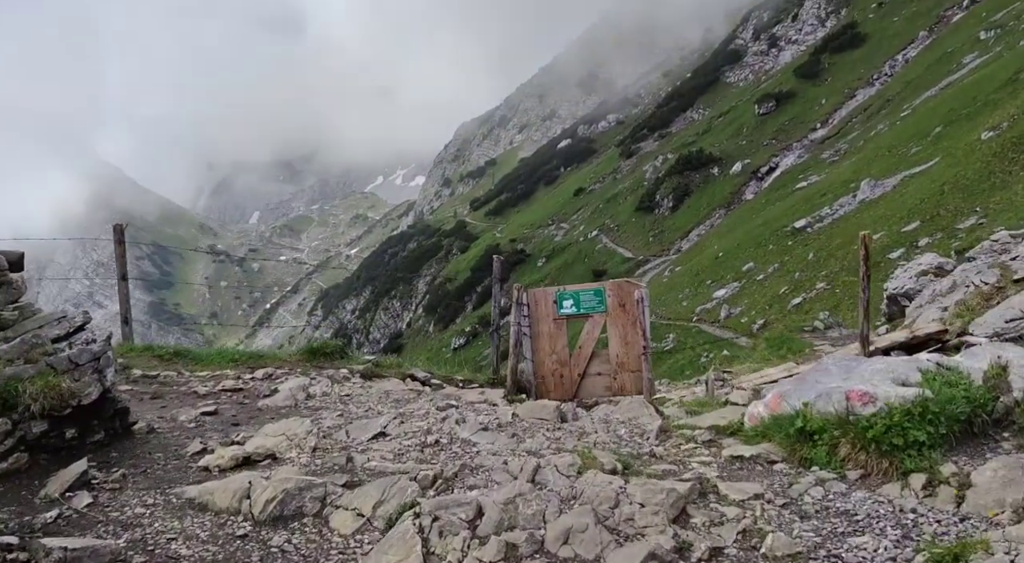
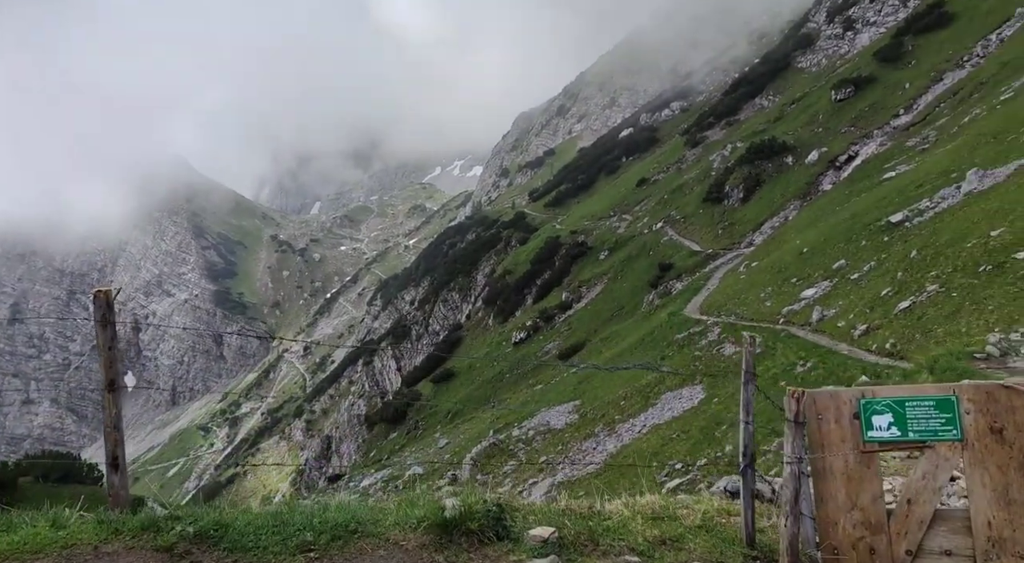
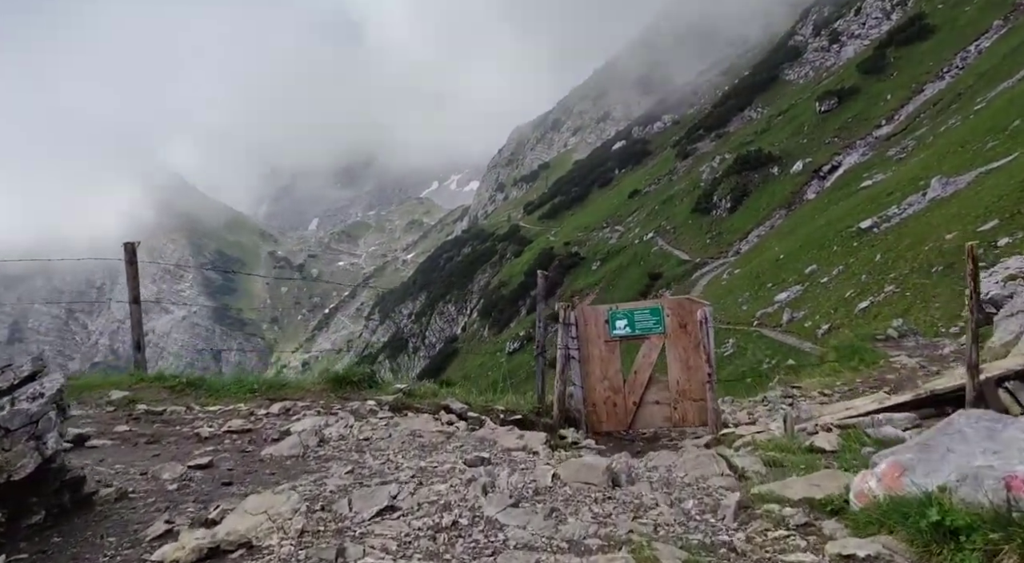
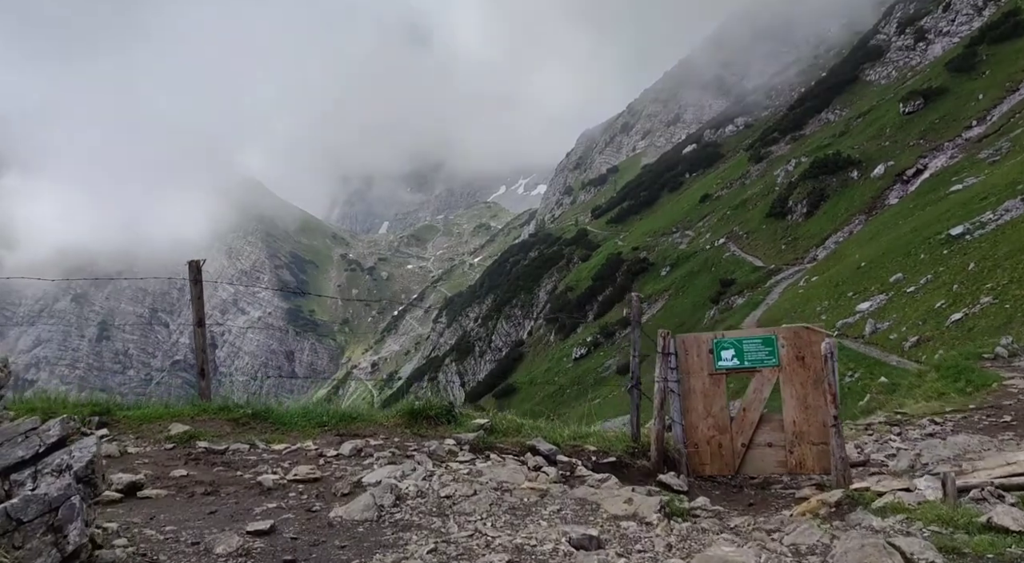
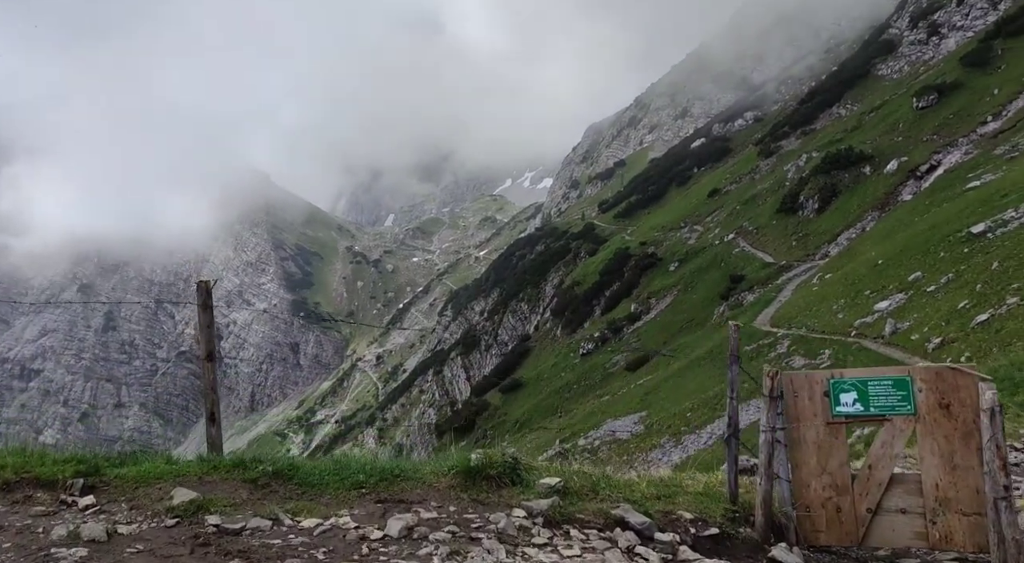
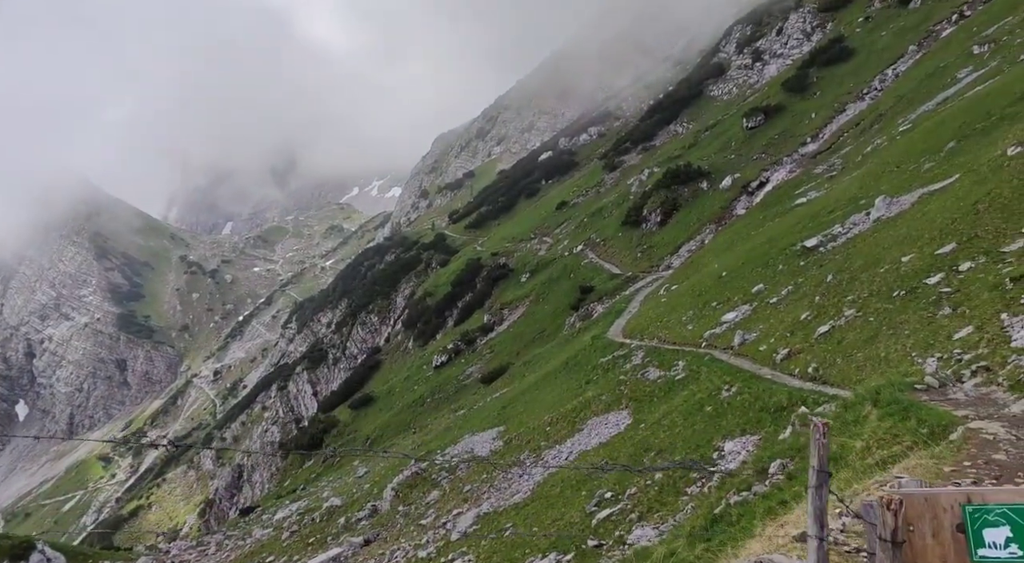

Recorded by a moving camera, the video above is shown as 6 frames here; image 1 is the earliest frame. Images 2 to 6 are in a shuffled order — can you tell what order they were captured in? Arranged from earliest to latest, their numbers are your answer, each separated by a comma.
3, 4, 5, 2, 6
